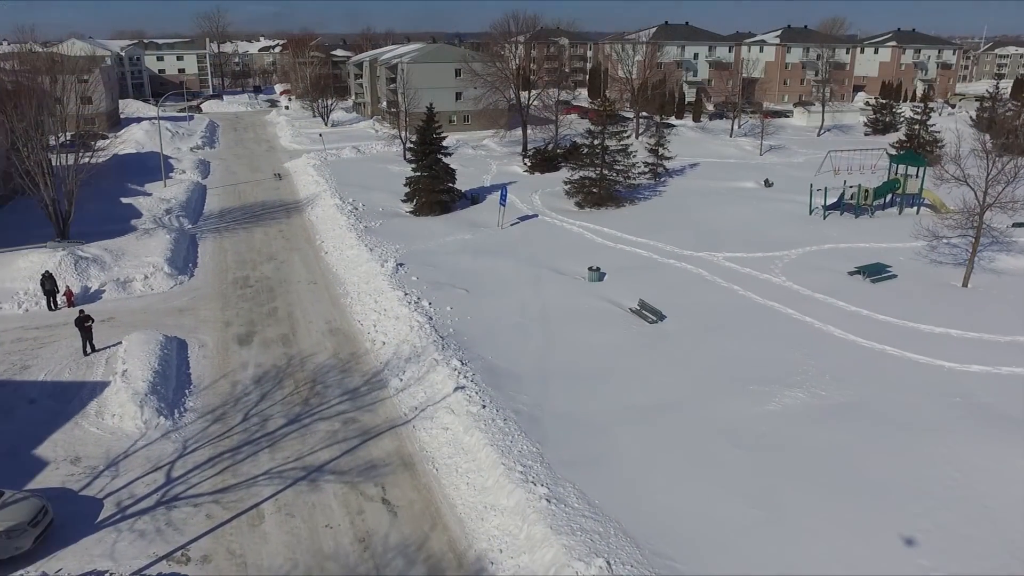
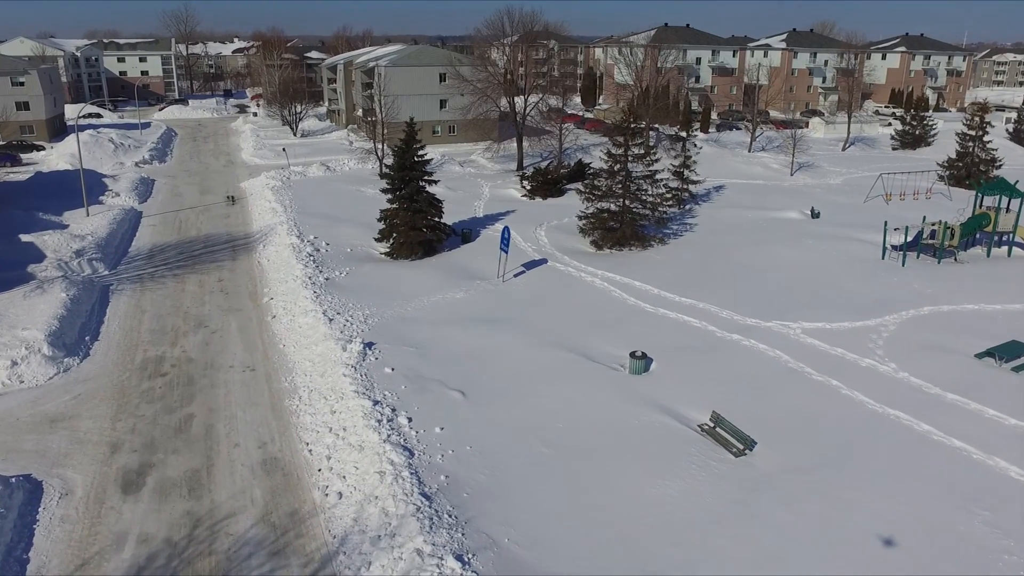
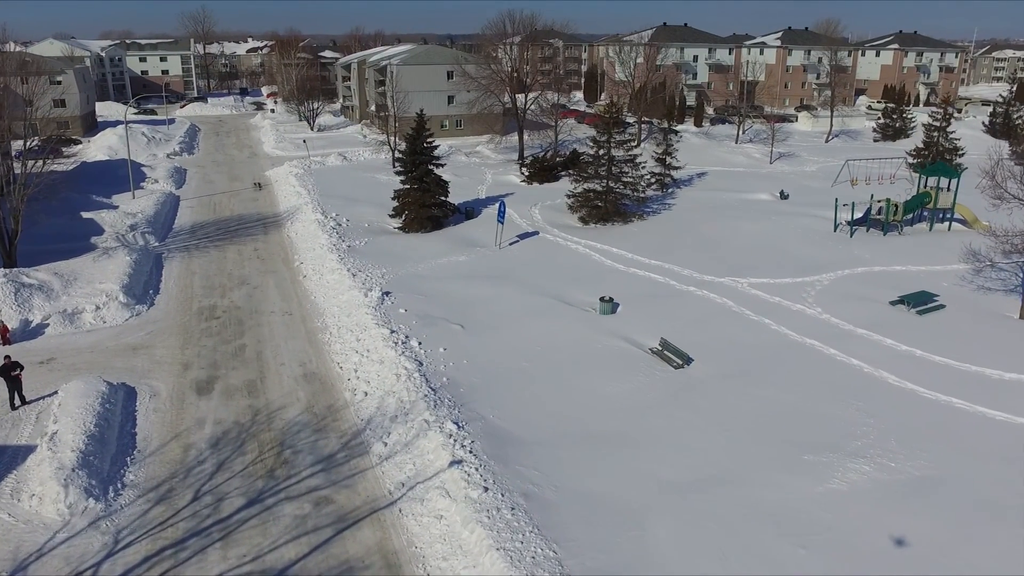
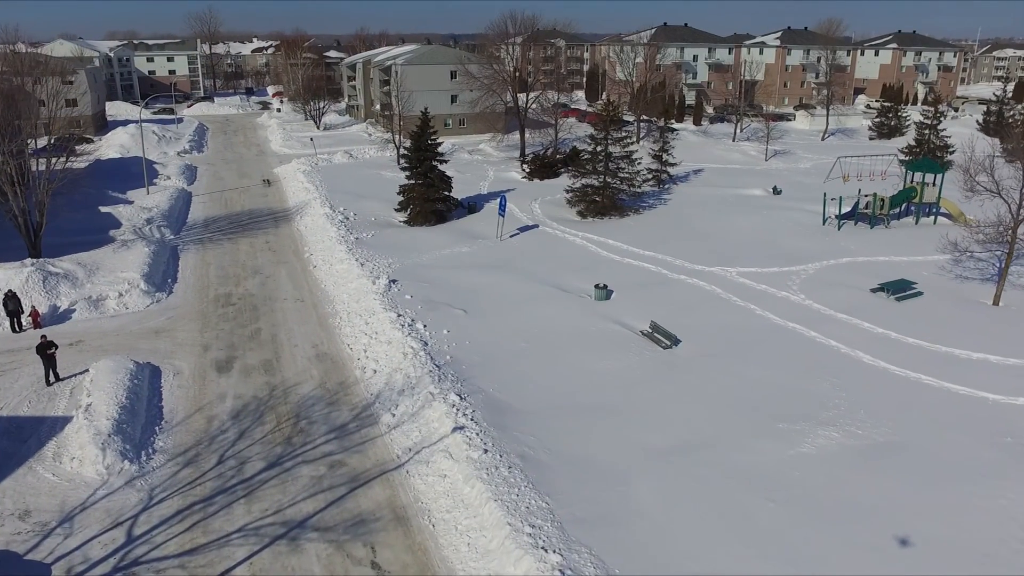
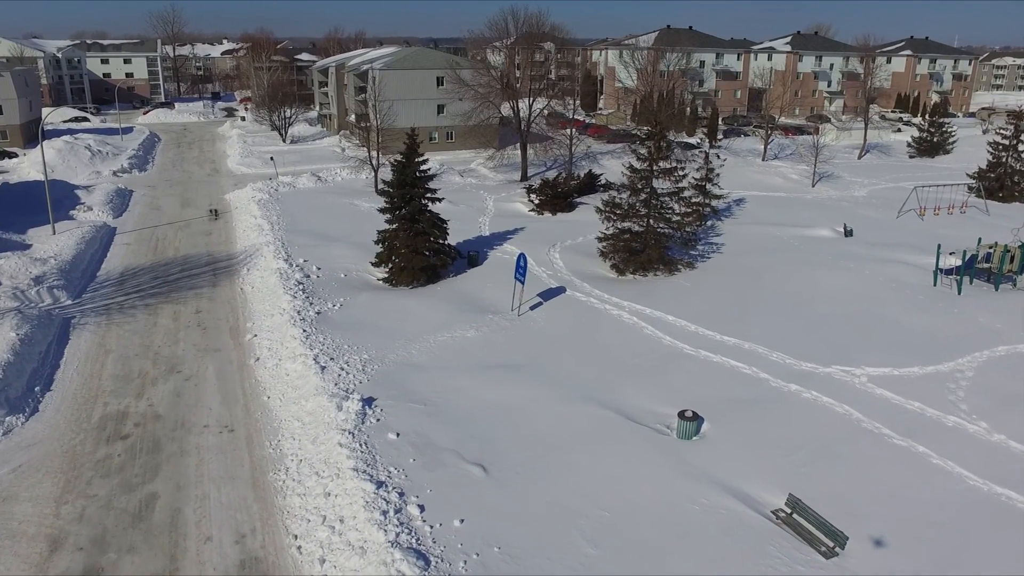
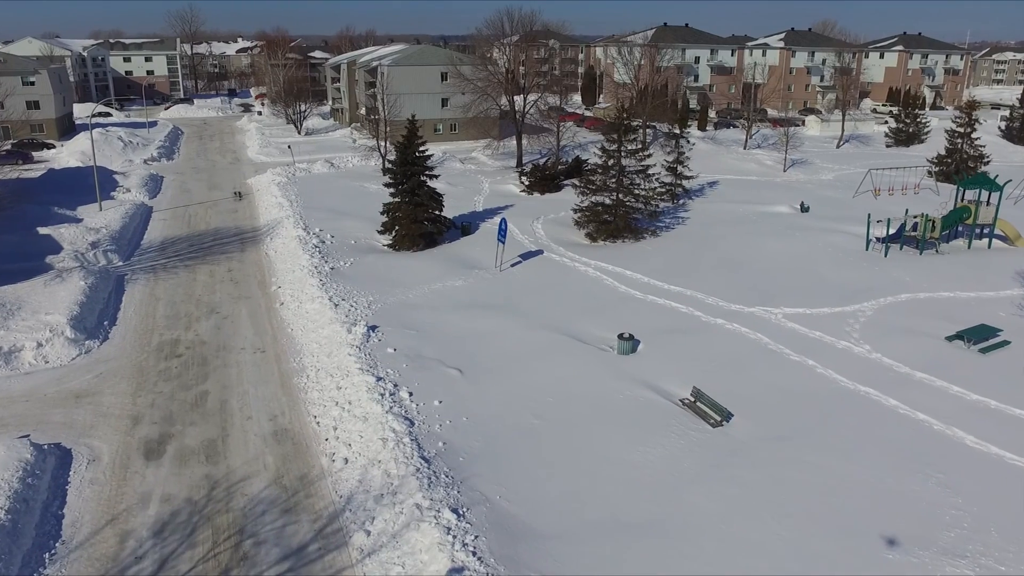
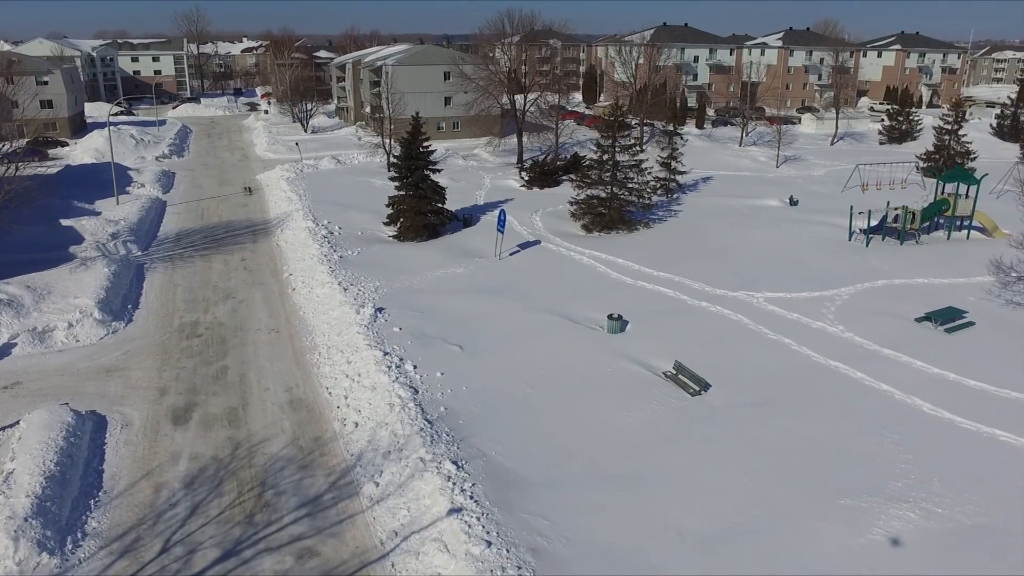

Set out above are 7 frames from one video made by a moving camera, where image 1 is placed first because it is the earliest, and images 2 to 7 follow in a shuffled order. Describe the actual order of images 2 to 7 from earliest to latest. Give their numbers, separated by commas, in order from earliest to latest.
4, 3, 7, 6, 2, 5
